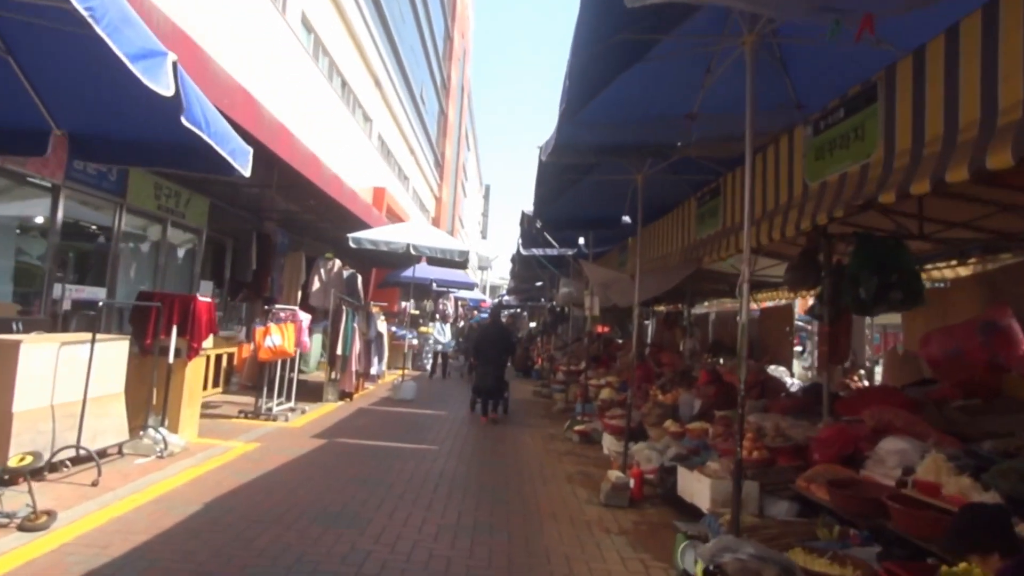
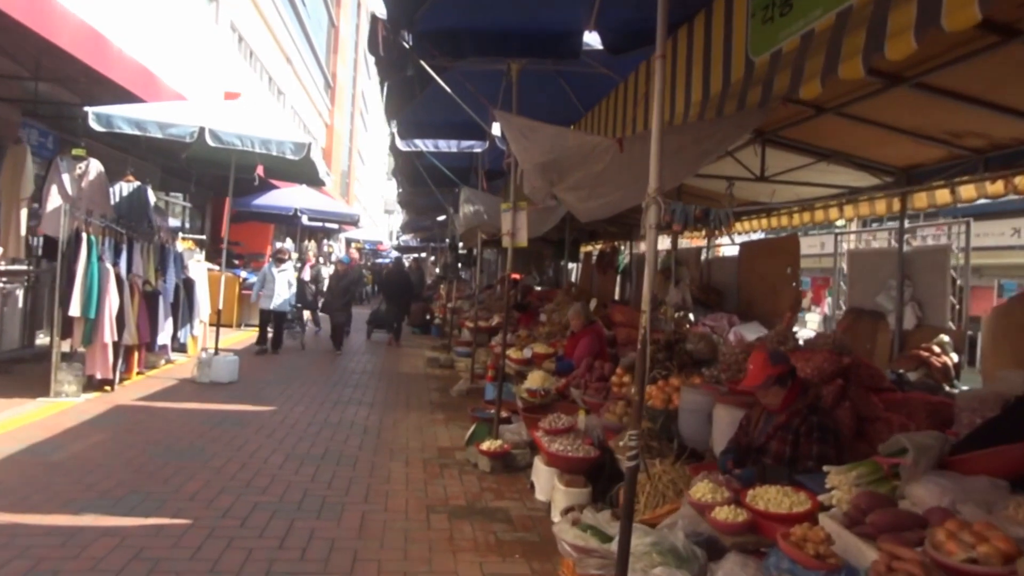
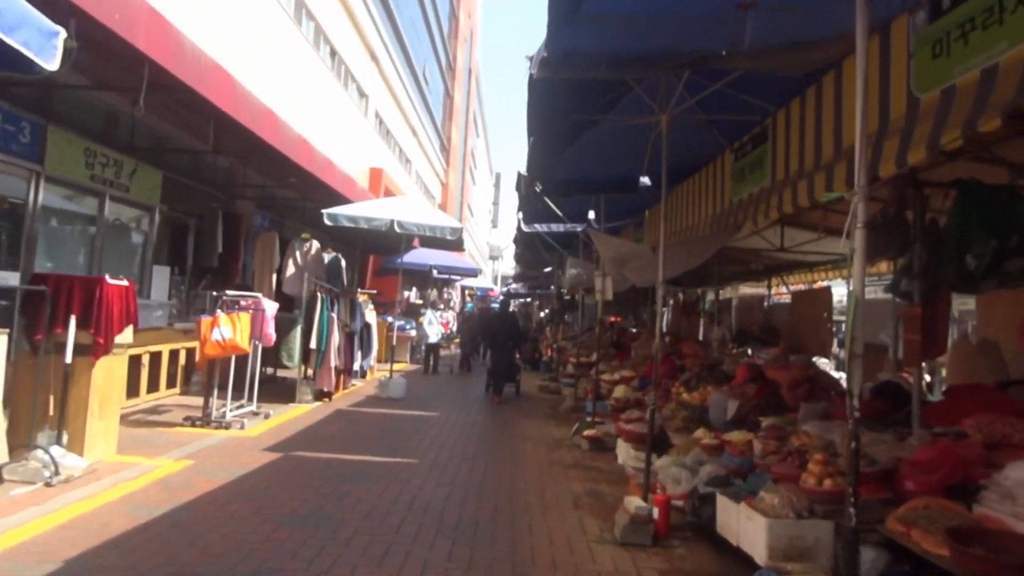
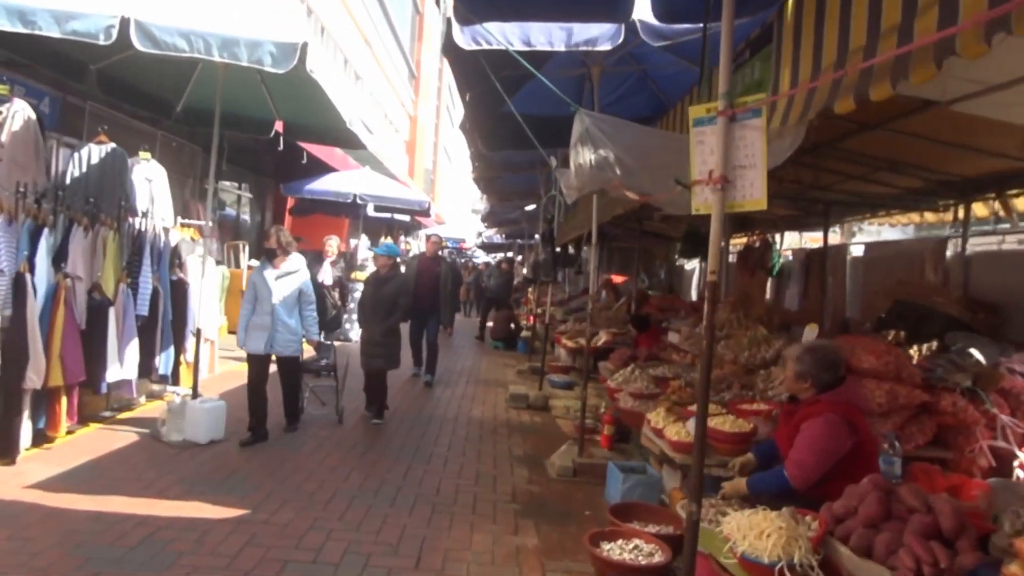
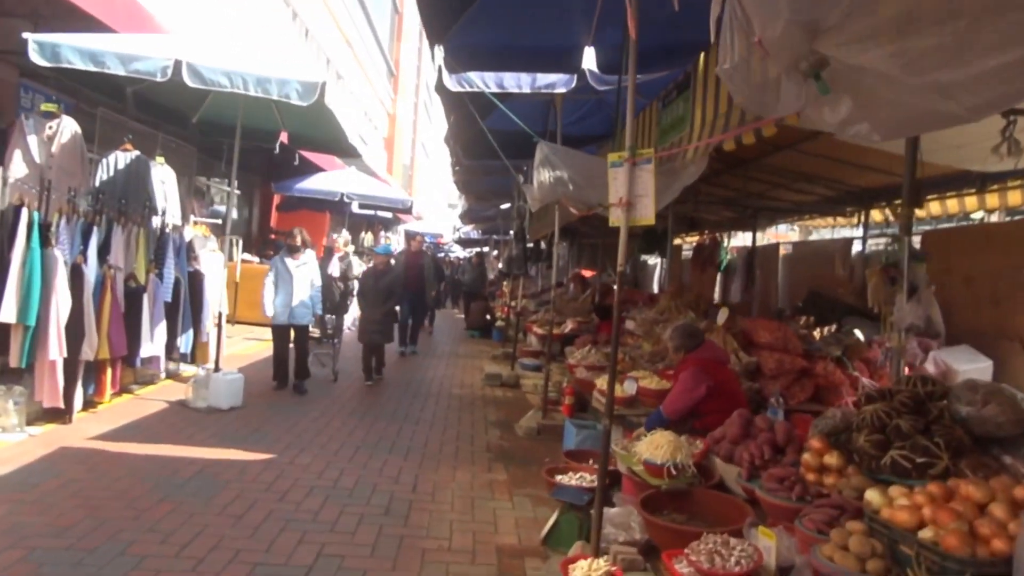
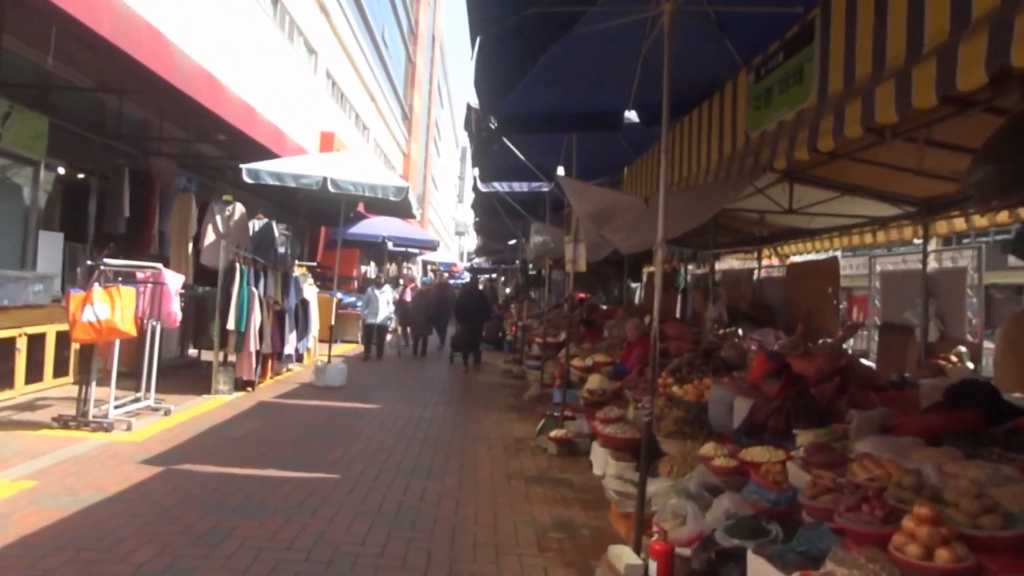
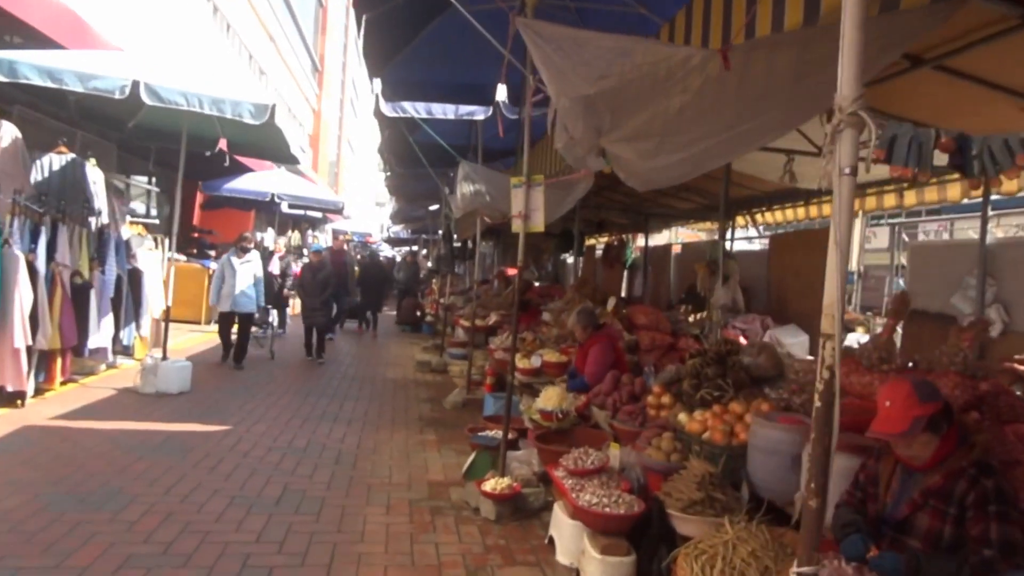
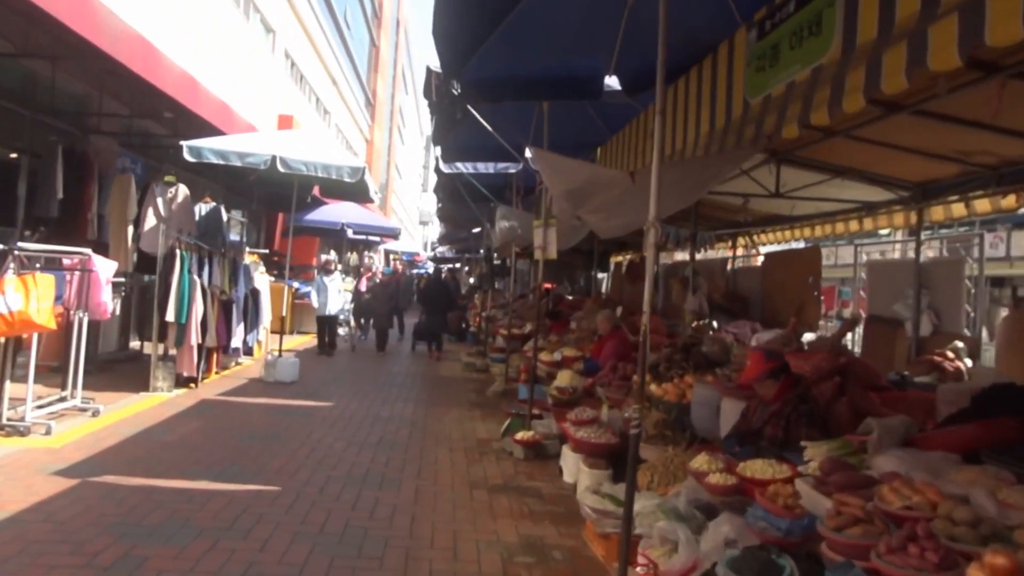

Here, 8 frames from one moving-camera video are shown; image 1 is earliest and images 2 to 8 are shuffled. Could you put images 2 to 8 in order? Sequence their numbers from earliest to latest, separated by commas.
3, 6, 8, 2, 7, 5, 4
